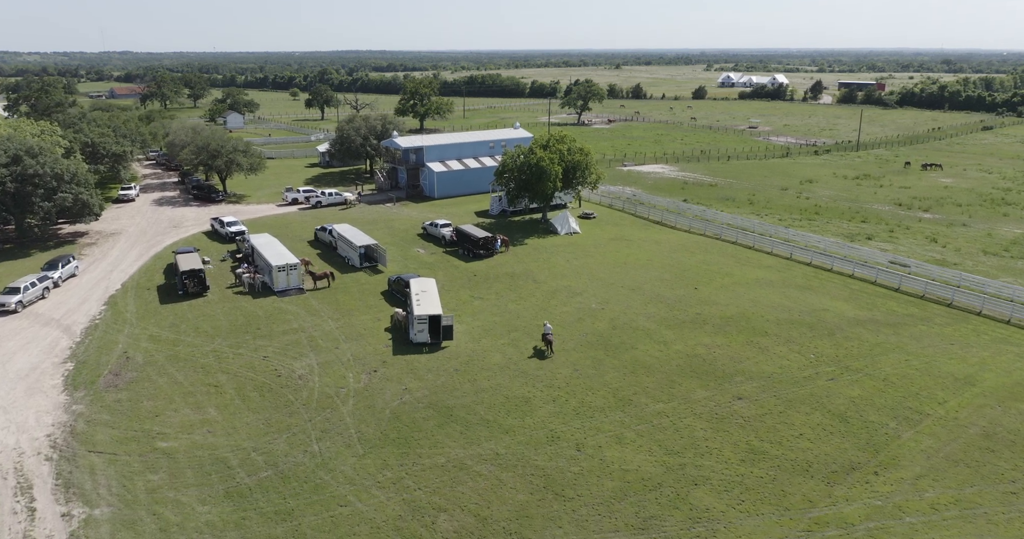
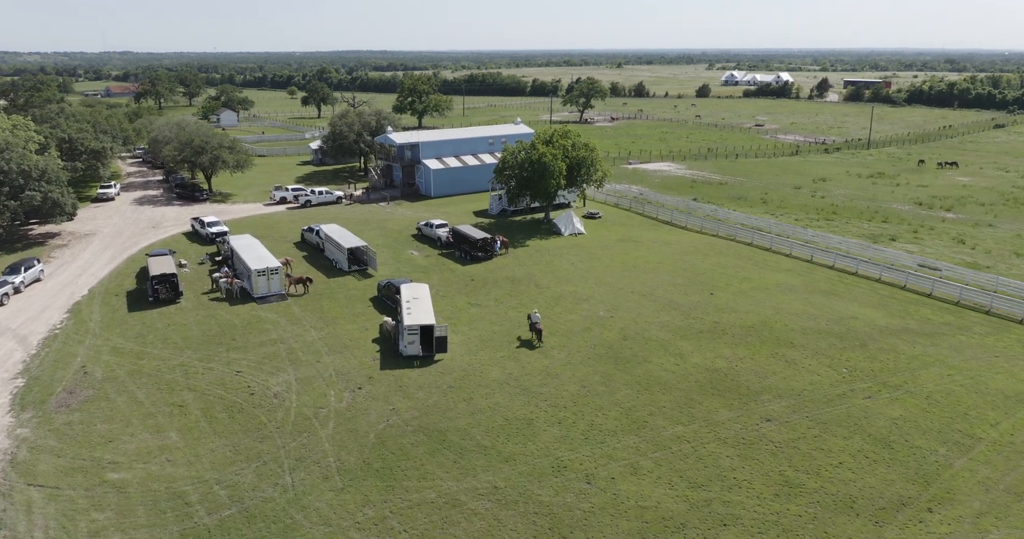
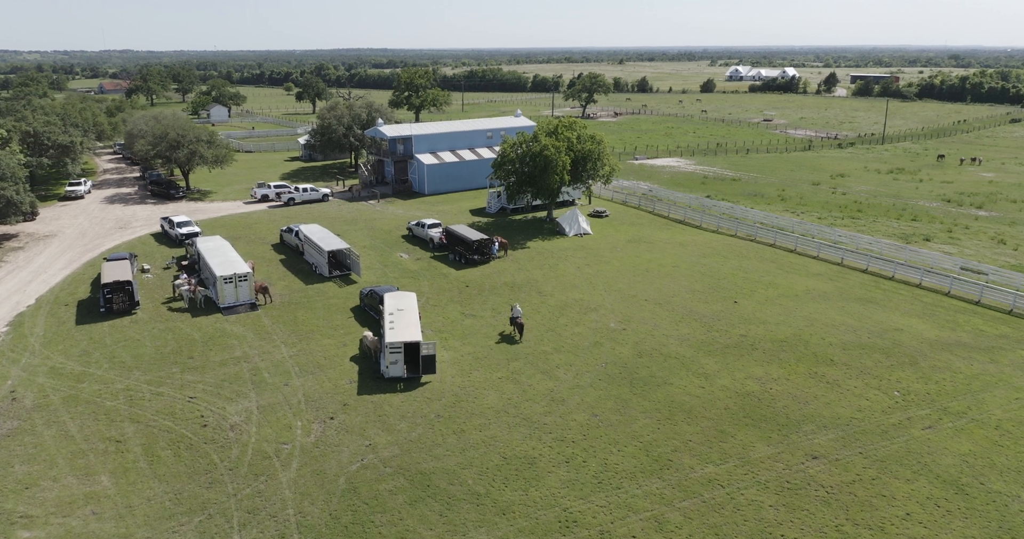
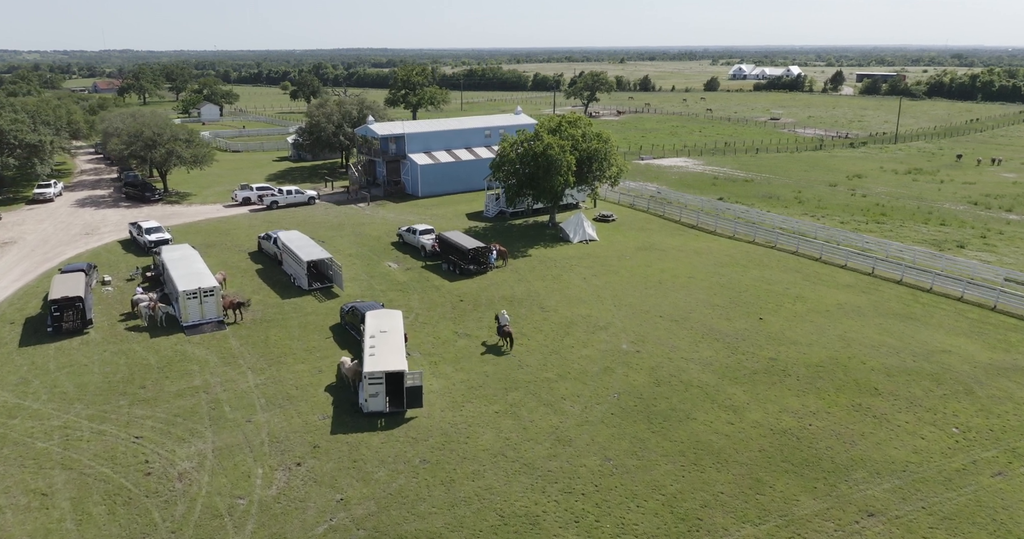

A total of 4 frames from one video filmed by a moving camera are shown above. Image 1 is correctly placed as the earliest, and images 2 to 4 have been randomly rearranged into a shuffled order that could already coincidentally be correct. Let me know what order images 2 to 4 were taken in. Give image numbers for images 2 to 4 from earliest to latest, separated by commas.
2, 3, 4
